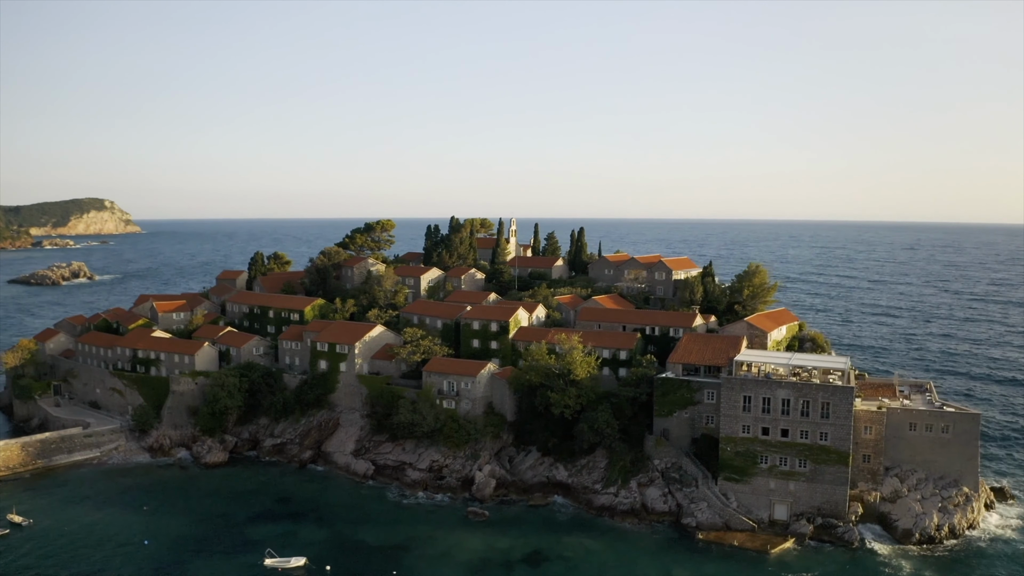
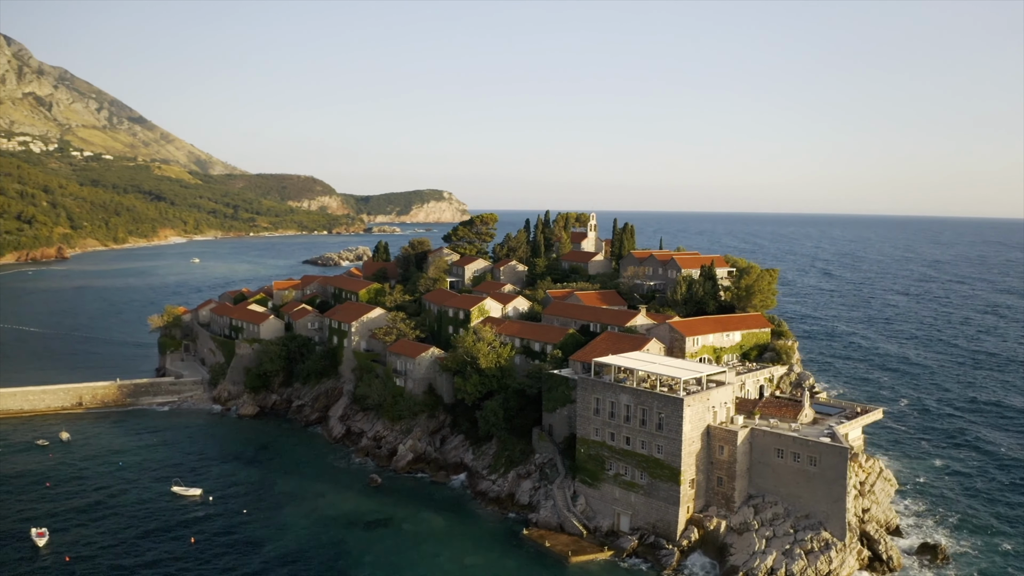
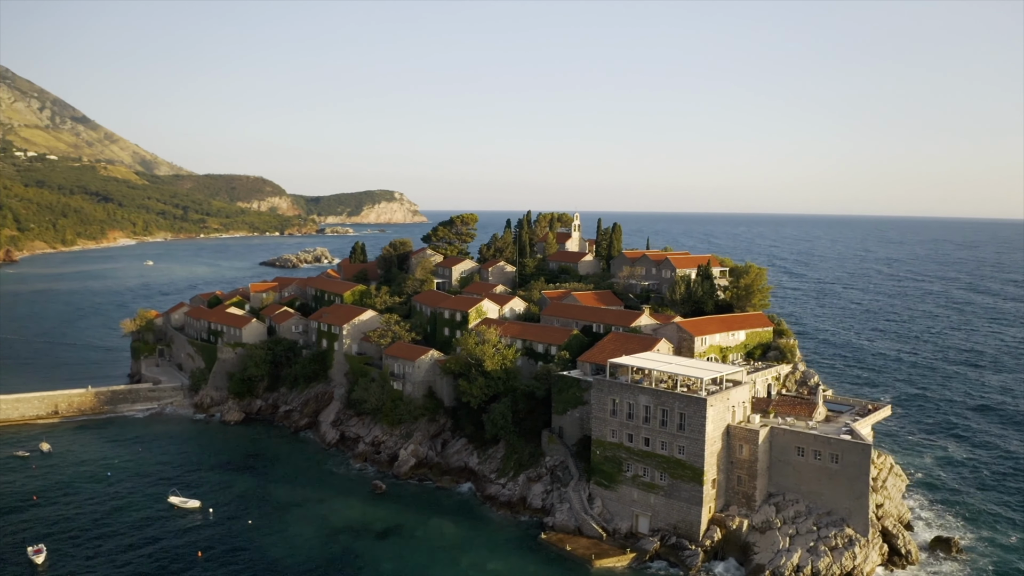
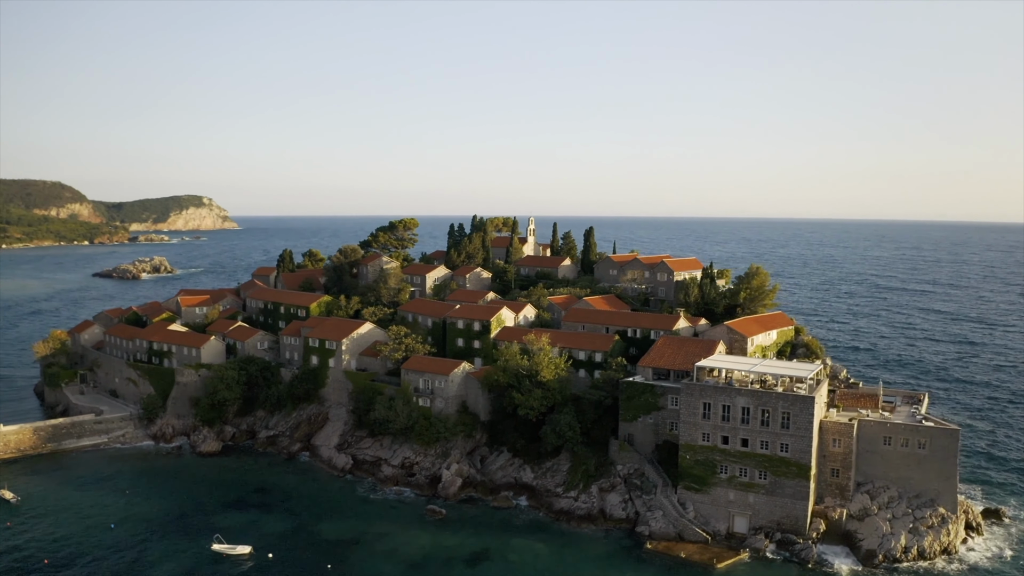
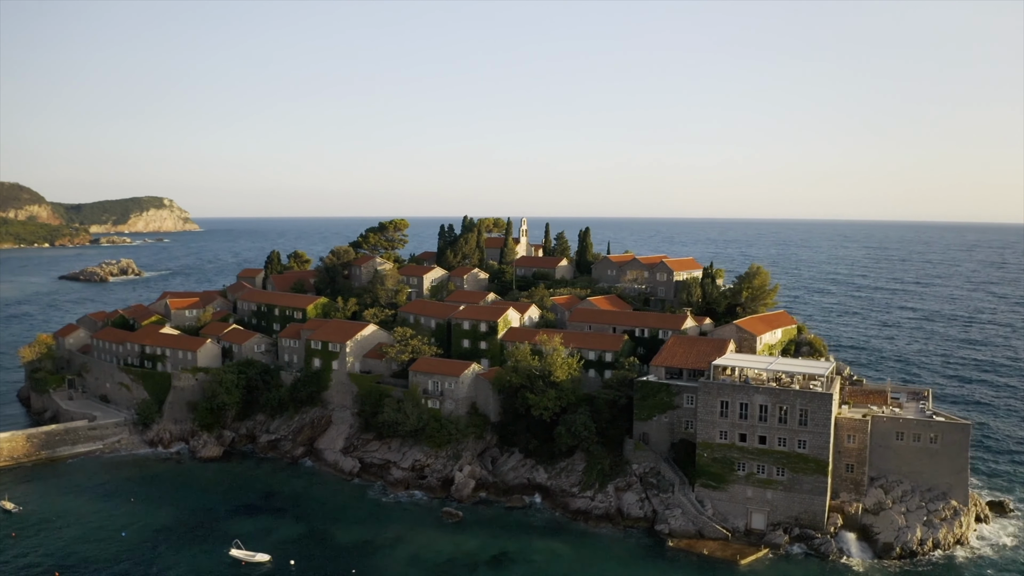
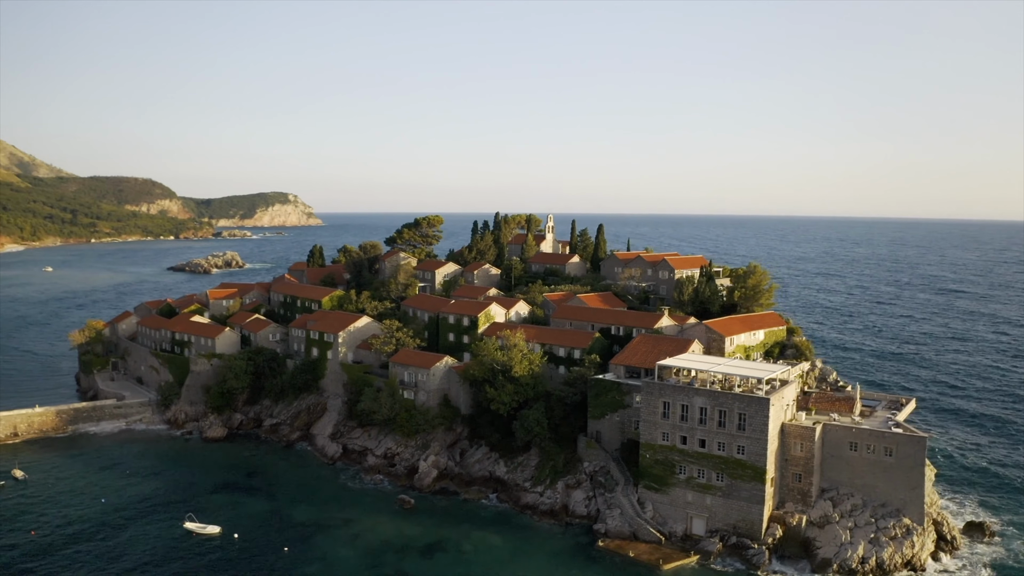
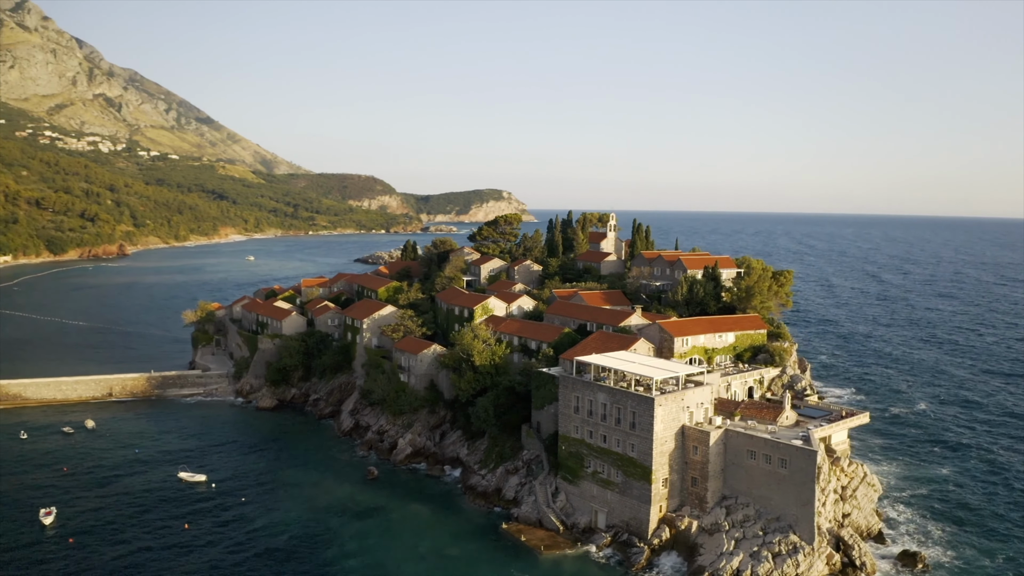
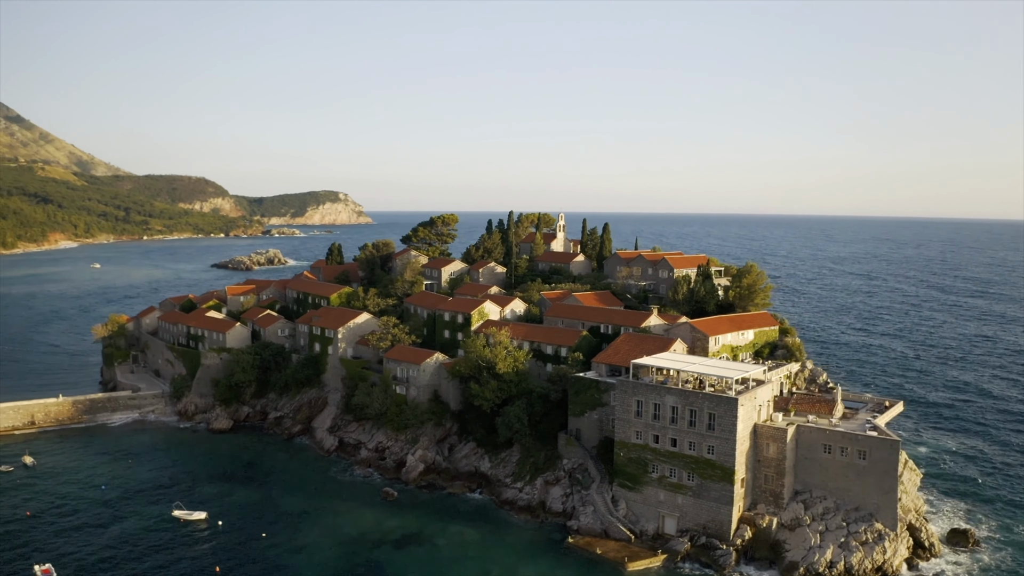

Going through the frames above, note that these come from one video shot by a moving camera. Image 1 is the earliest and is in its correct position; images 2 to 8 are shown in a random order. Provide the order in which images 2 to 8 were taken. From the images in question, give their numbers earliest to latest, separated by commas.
5, 4, 6, 8, 3, 2, 7
